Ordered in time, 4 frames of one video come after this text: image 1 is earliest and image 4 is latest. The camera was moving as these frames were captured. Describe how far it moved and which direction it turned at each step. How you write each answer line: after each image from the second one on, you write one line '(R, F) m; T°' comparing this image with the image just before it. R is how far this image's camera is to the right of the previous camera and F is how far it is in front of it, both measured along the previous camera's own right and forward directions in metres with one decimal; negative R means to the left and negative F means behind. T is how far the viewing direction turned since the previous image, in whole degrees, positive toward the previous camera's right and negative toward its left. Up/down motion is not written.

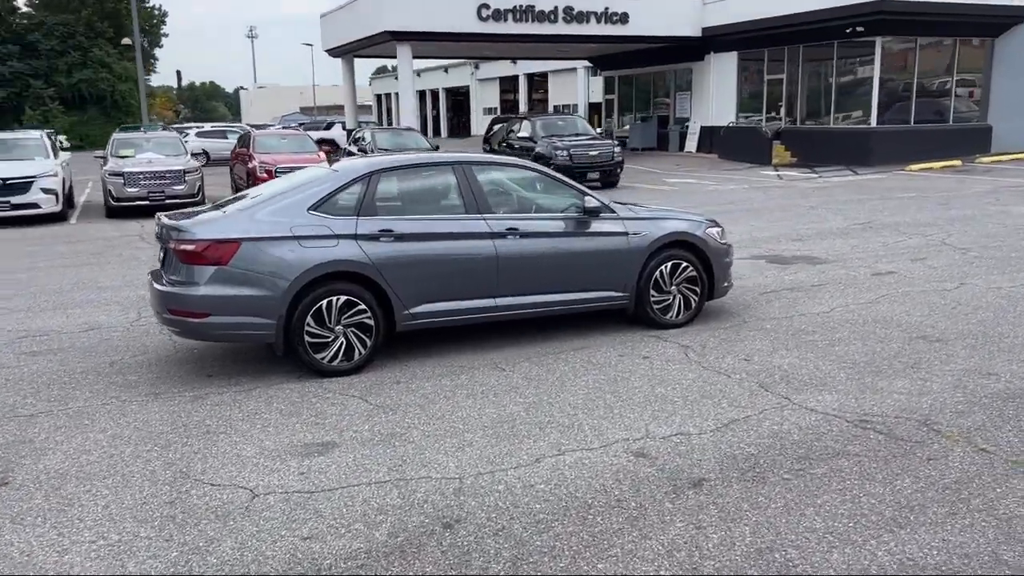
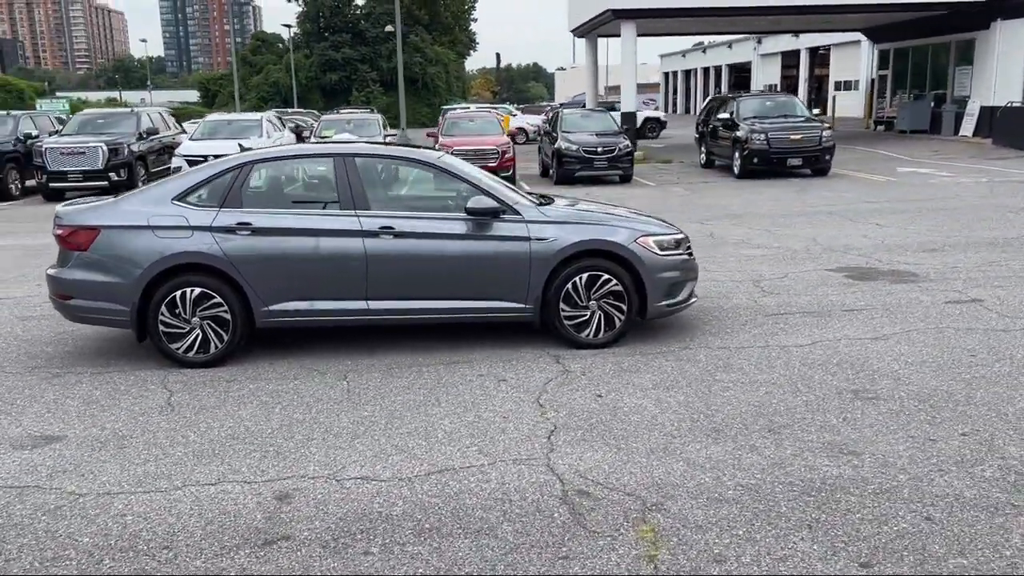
(+3.0, +1.1) m; -19°
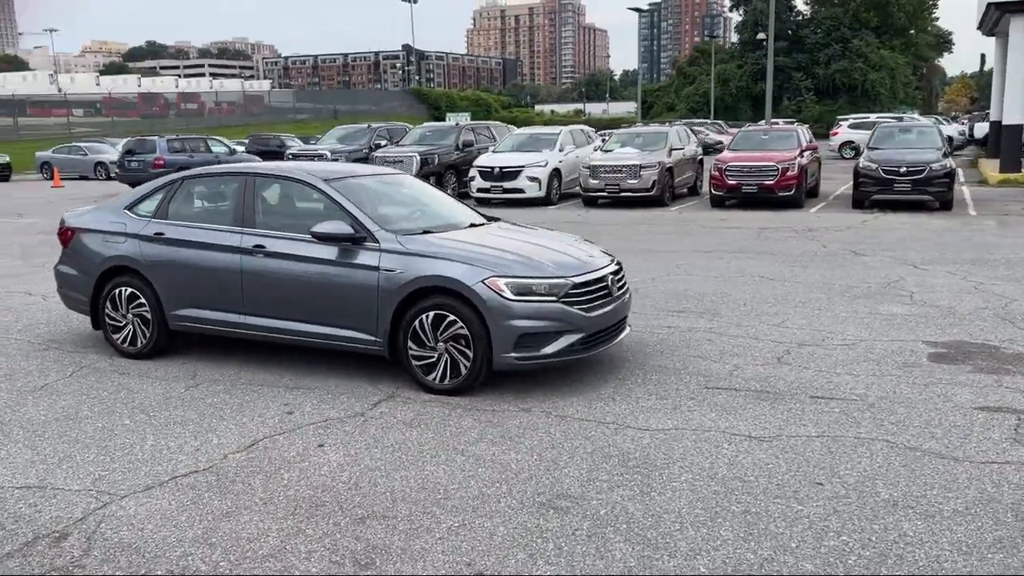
(+3.8, +1.5) m; -28°
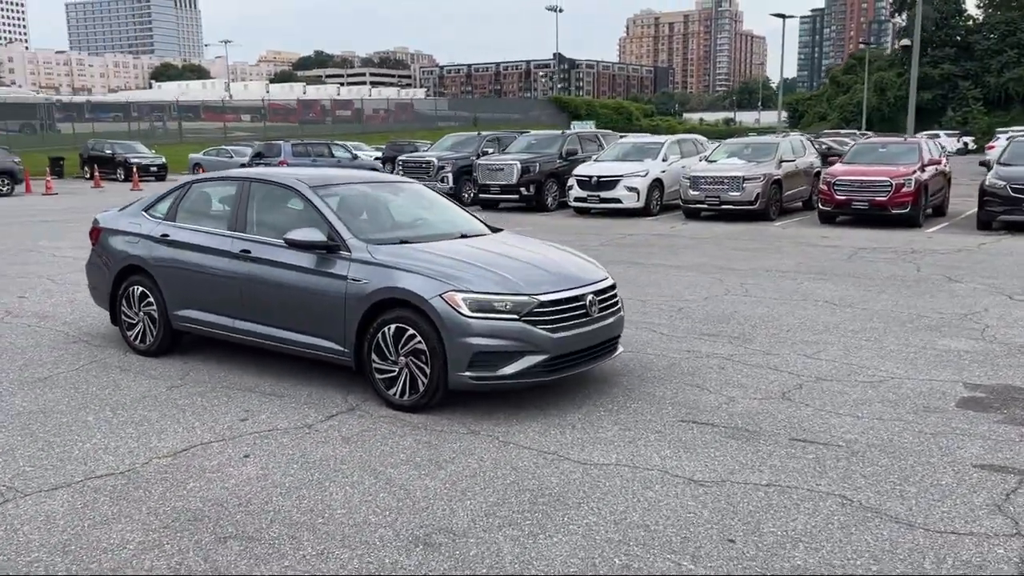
(+1.1, +0.4) m; -9°
